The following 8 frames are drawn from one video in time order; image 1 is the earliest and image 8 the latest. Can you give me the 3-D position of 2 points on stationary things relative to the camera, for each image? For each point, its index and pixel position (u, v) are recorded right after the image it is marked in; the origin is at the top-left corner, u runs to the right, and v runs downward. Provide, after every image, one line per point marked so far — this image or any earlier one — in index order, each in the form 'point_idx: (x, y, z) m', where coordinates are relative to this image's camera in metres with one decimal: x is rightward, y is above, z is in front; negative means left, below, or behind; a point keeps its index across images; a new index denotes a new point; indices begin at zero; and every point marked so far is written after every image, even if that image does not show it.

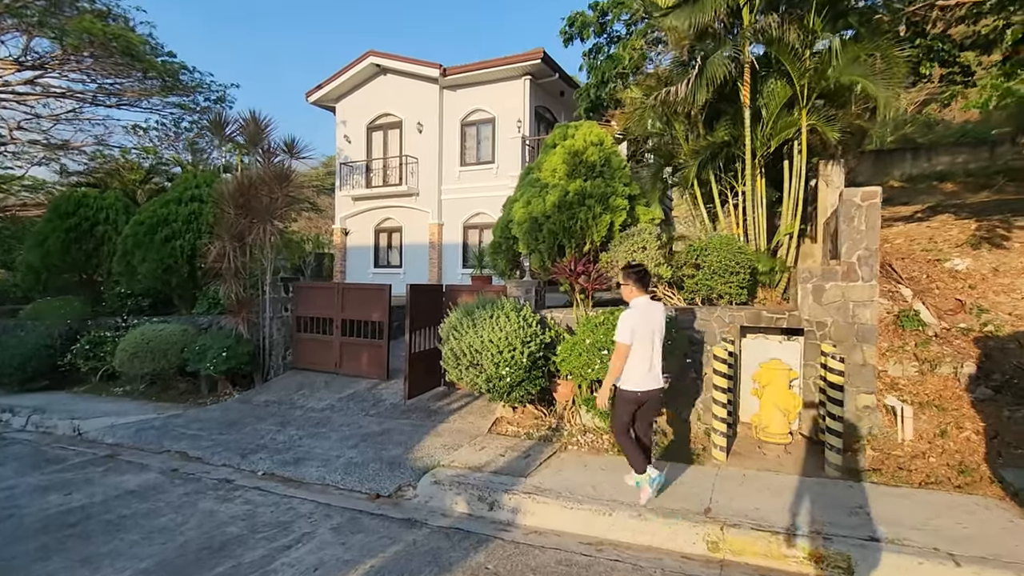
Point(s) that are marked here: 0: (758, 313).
0: (+3.0, -0.3, +6.9) m
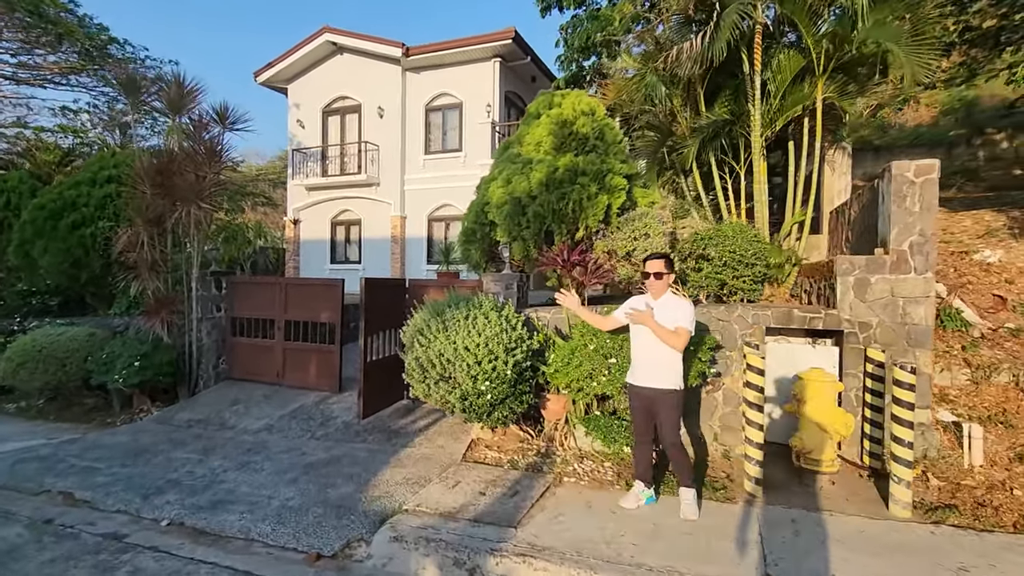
0: (+2.8, -0.2, +5.8) m
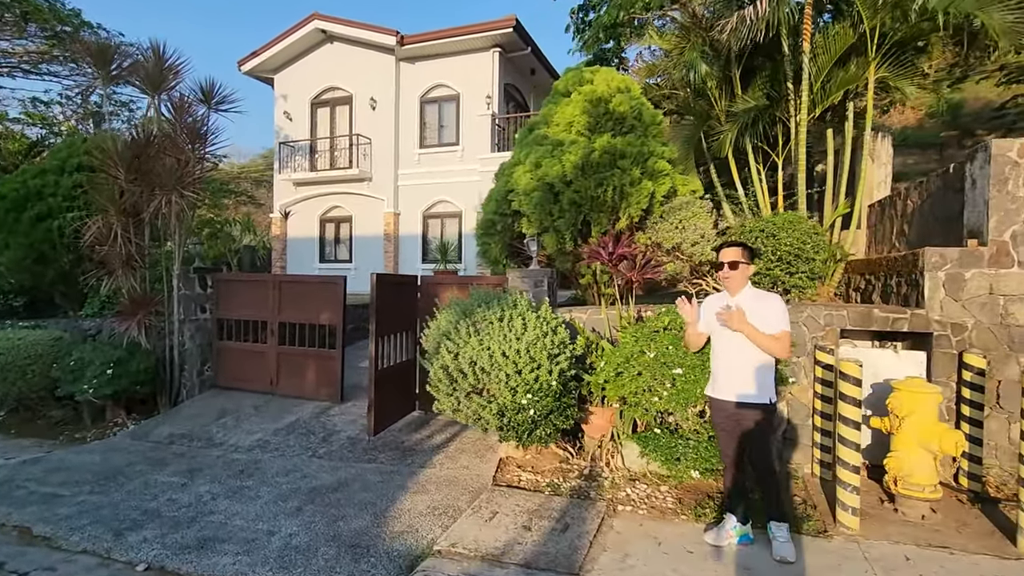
0: (+3.1, -0.2, +5.1) m
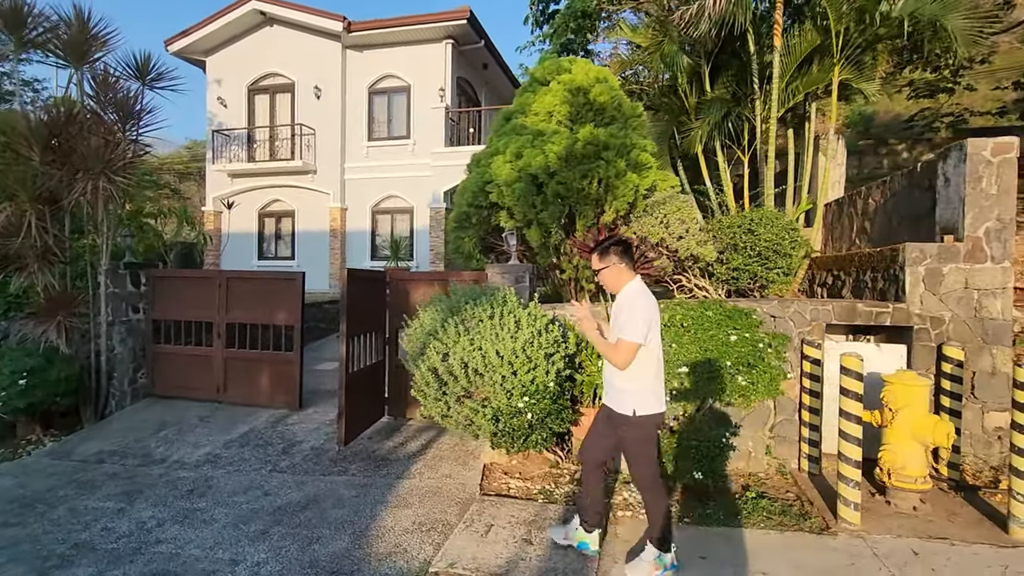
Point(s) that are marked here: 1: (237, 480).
0: (+3.0, -0.2, +5.1) m
1: (-2.5, -1.8, +5.3) m
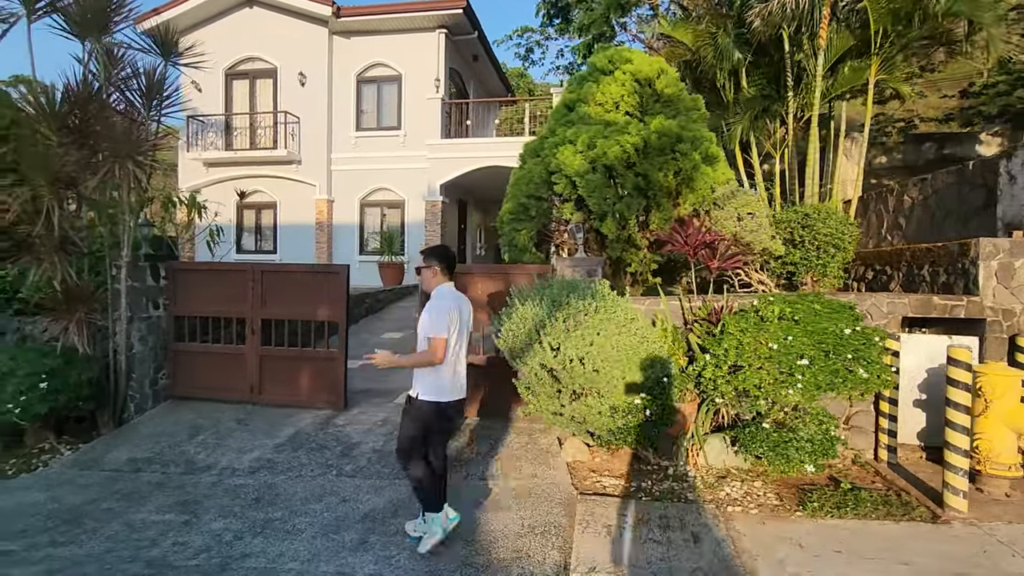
0: (+3.7, -0.1, +5.2) m
1: (-1.8, -1.7, +4.9) m
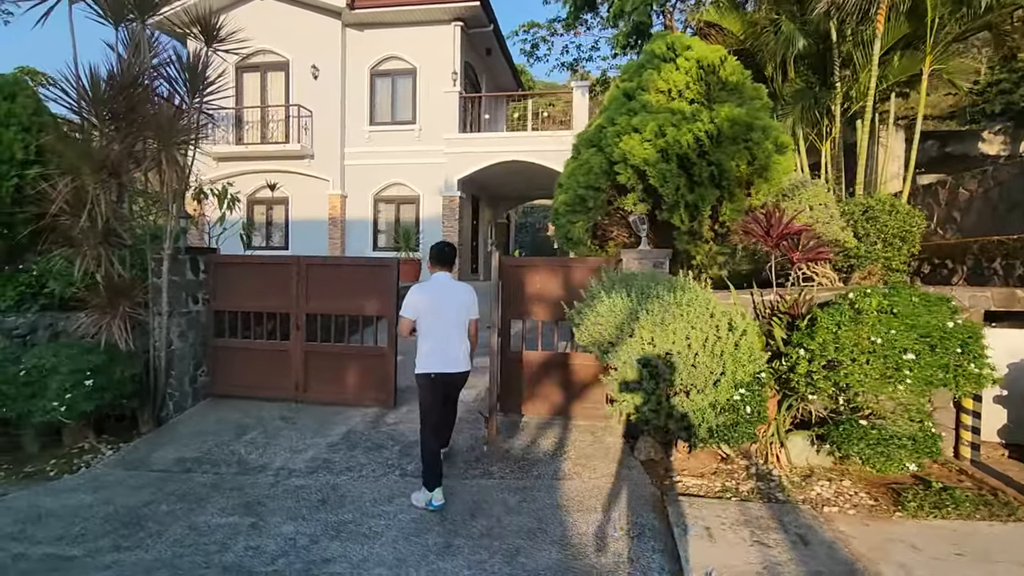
0: (+4.3, 0.0, +5.1) m
1: (-1.2, -1.6, +4.7) m
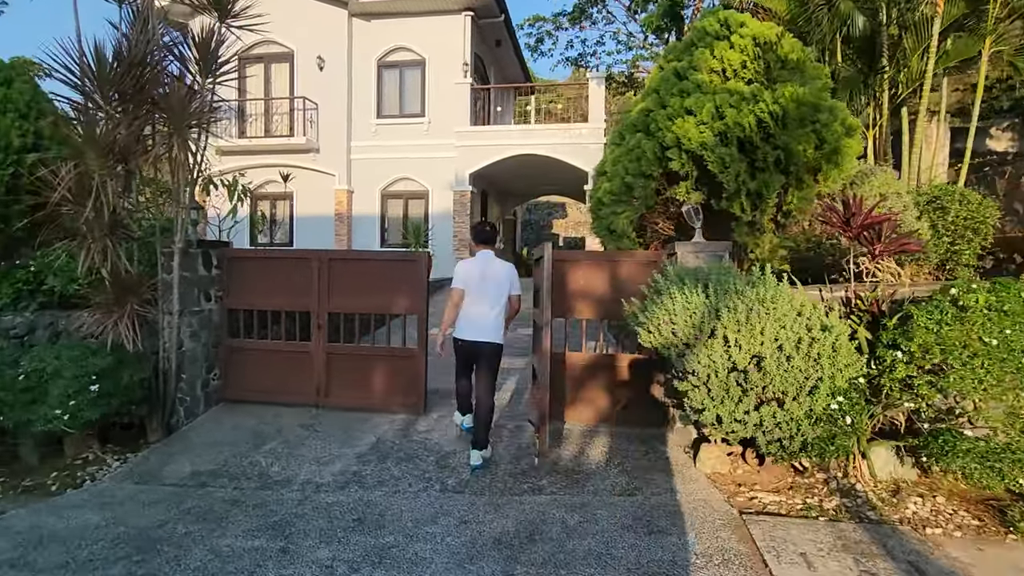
0: (+4.7, 0.0, +4.6) m
1: (-0.8, -1.6, +4.3) m
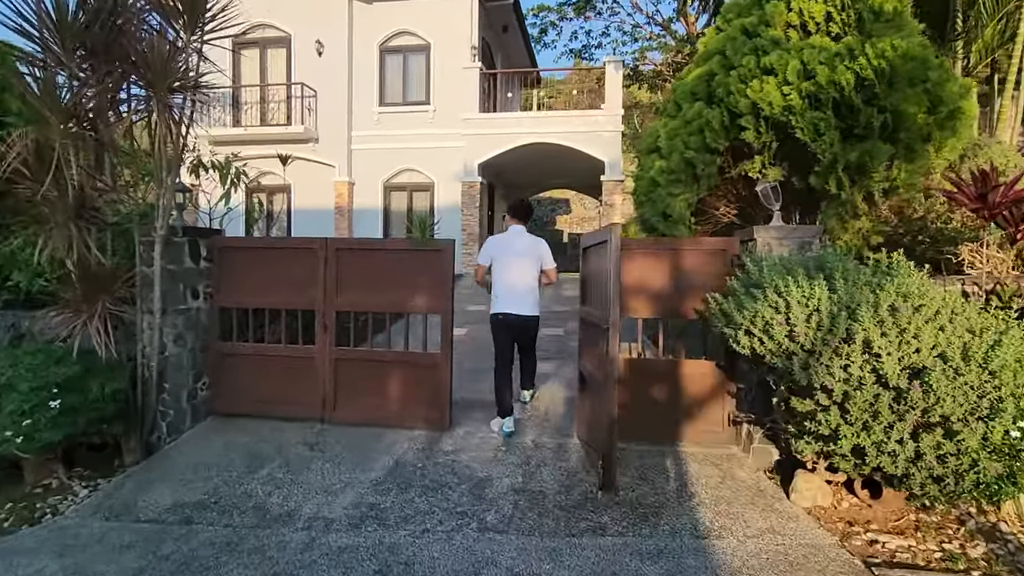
0: (+5.1, 0.0, +3.8) m
1: (-0.4, -1.6, +3.4) m
